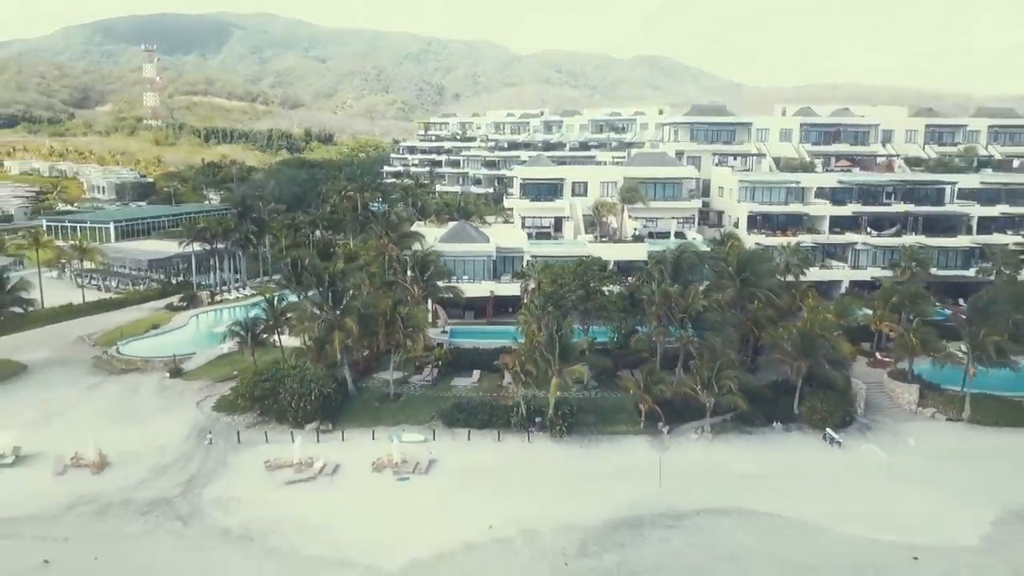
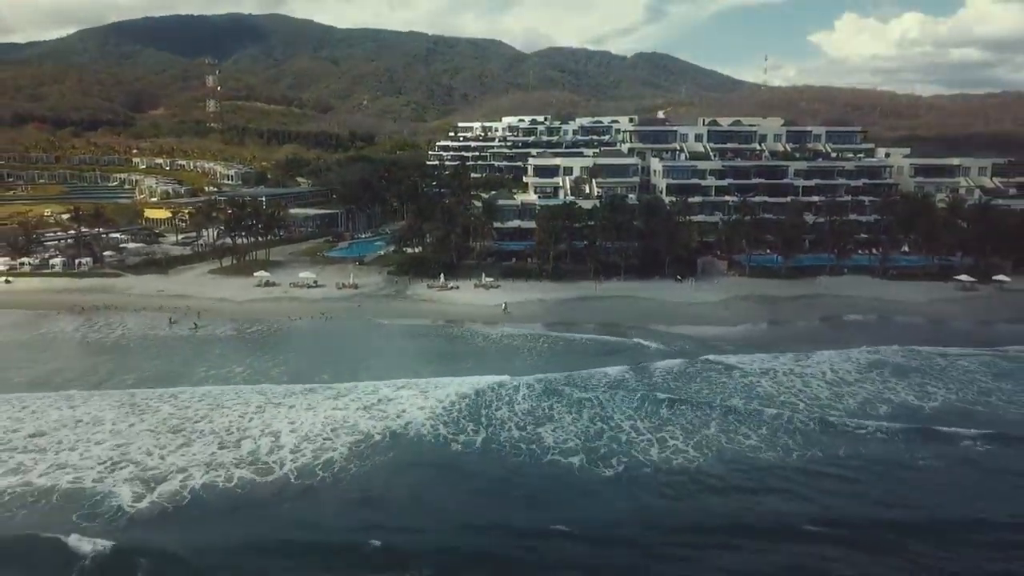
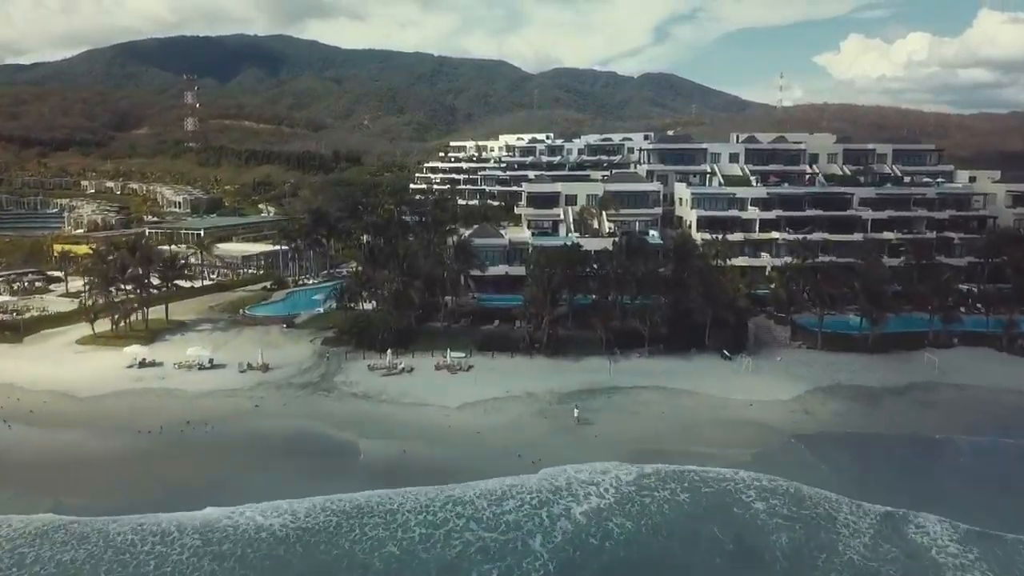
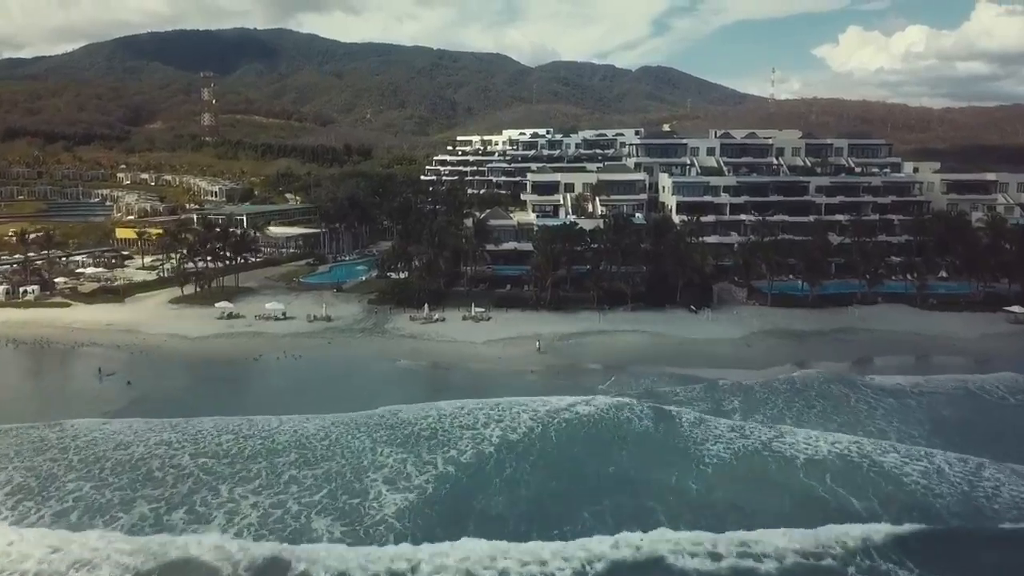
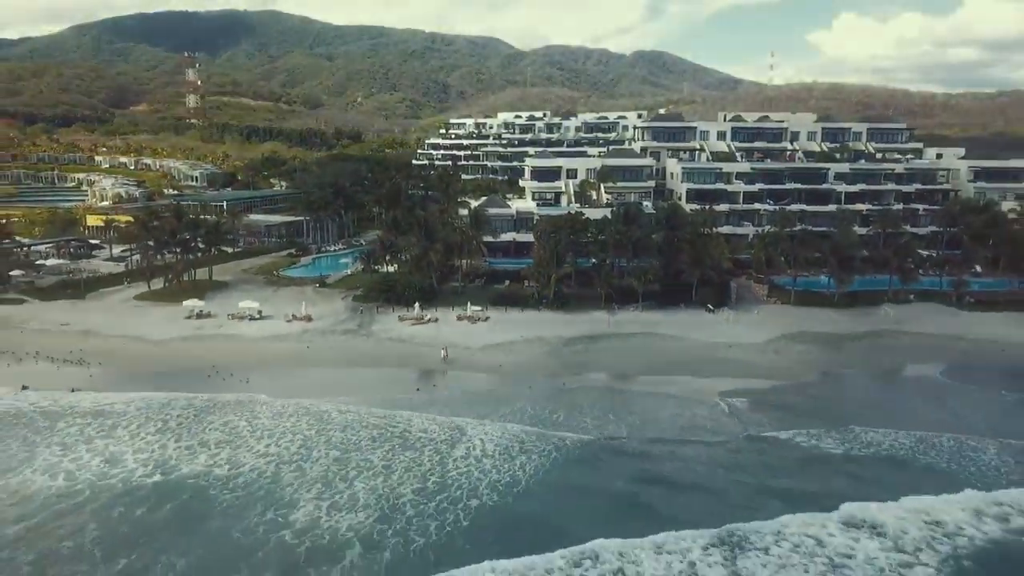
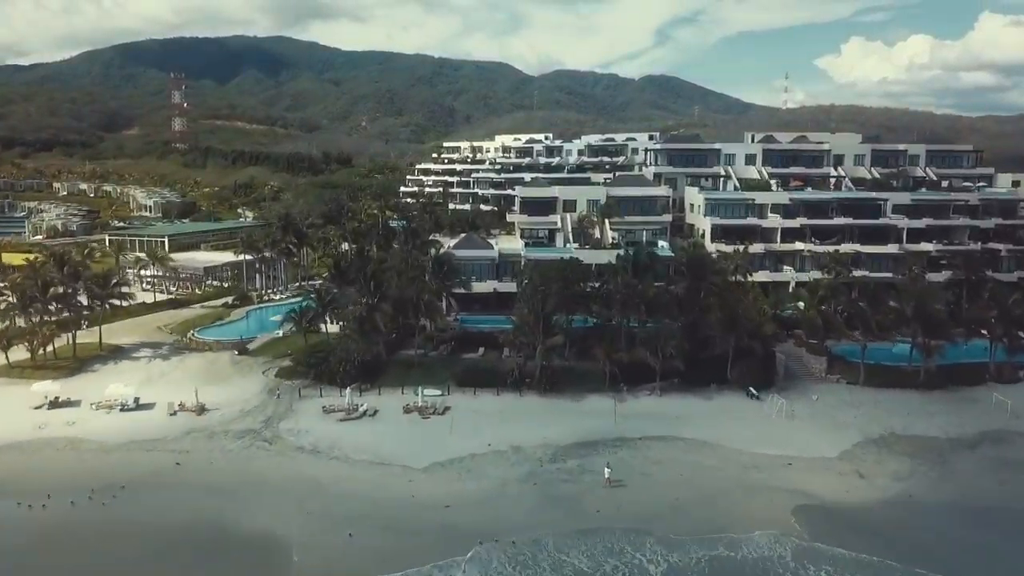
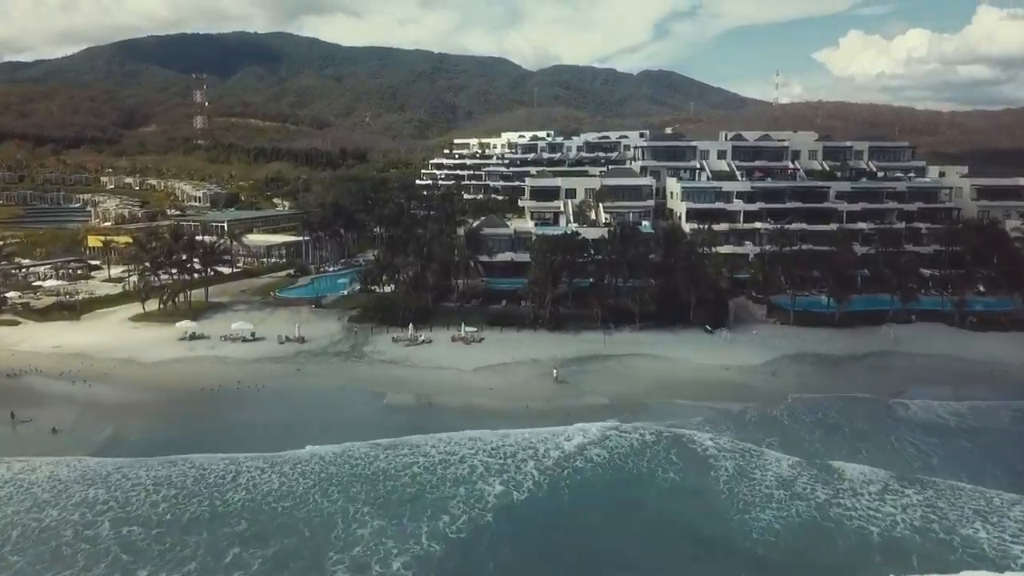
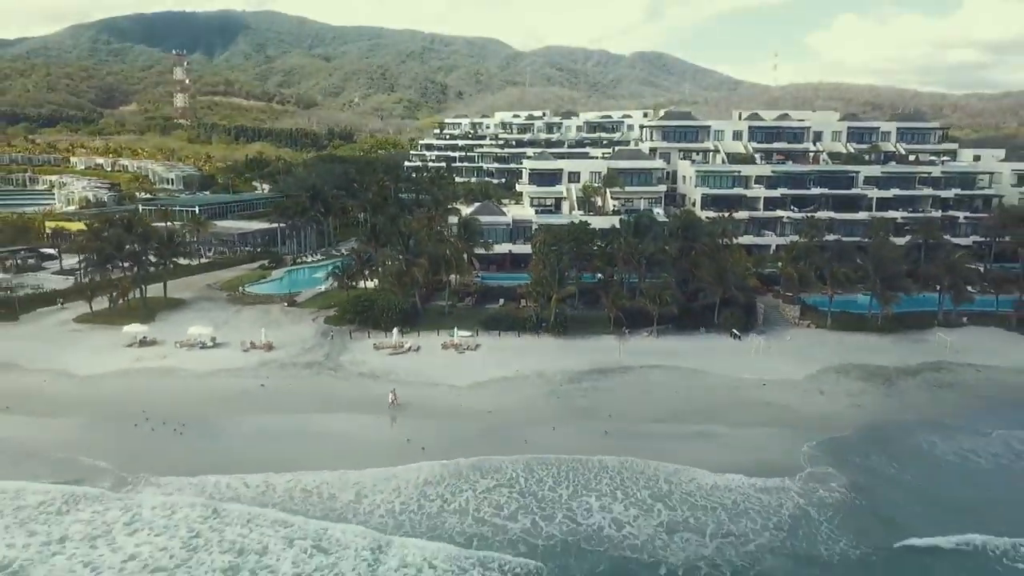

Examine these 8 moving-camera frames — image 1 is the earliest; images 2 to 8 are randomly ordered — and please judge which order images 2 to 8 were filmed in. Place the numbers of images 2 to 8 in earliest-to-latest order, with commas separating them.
8, 5, 2, 4, 7, 3, 6
